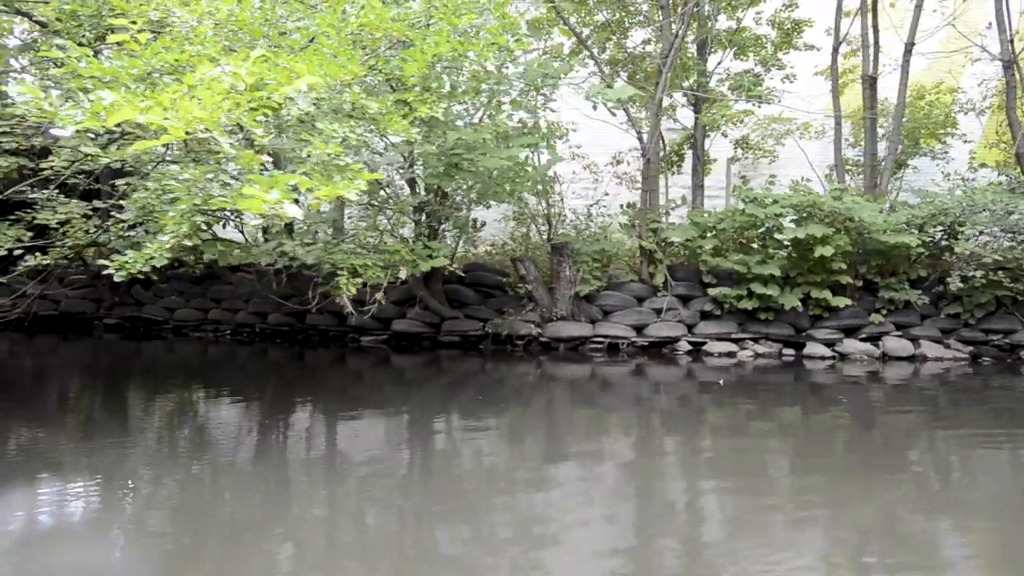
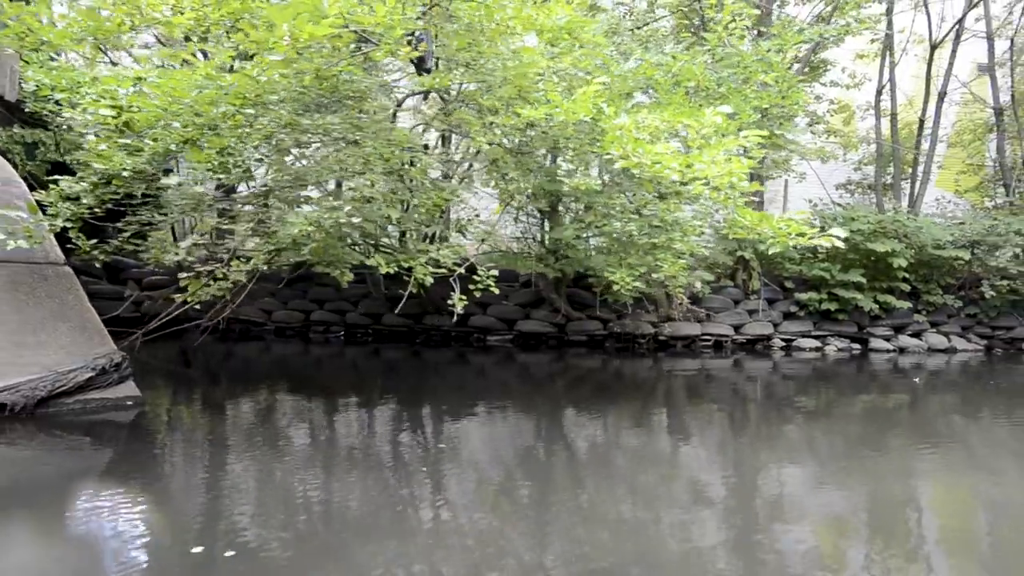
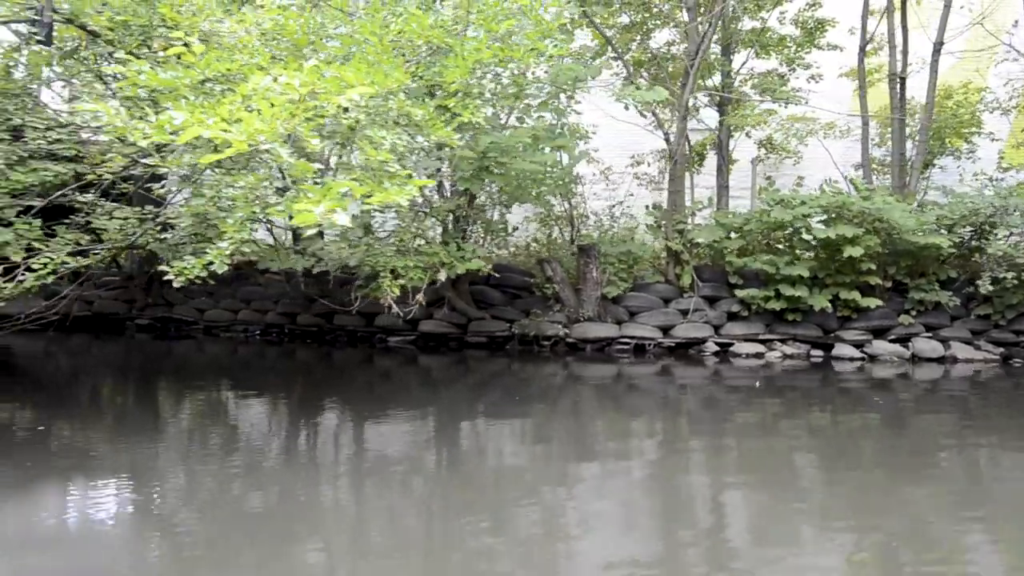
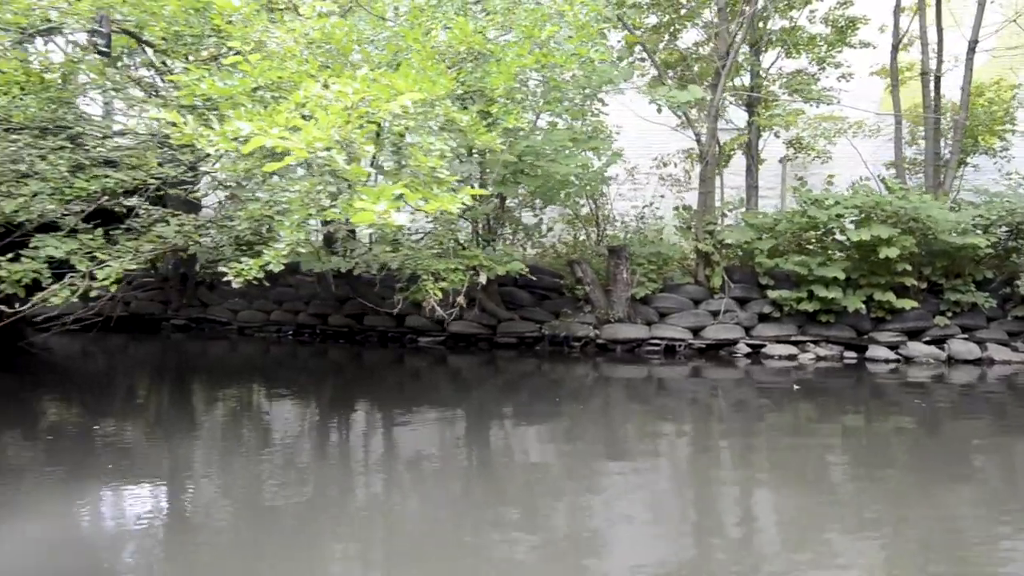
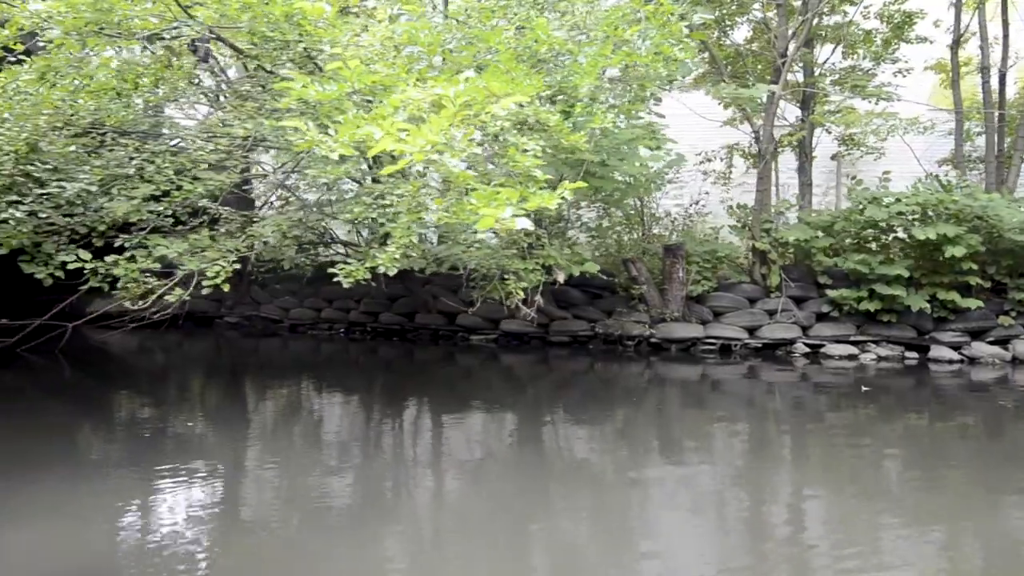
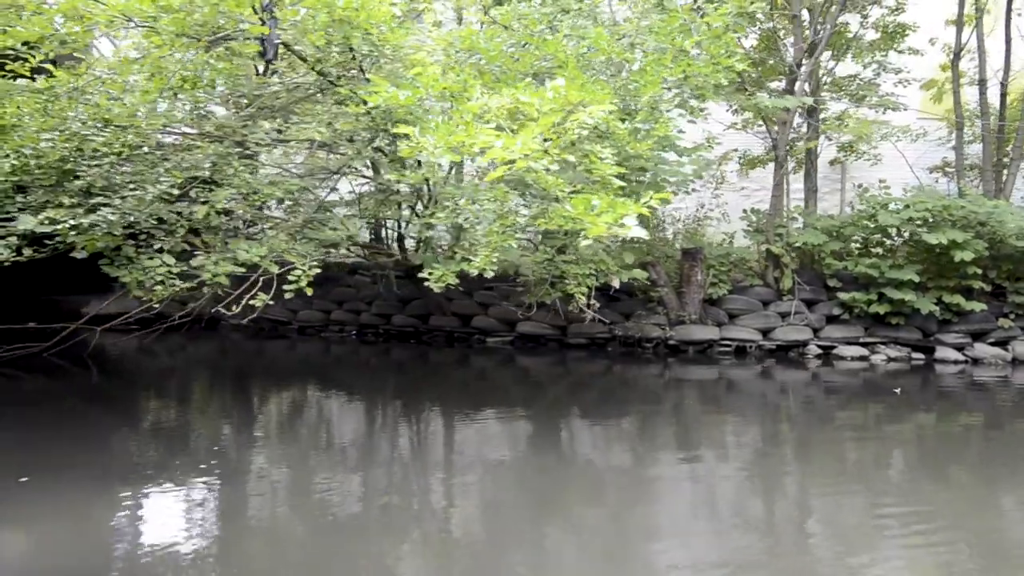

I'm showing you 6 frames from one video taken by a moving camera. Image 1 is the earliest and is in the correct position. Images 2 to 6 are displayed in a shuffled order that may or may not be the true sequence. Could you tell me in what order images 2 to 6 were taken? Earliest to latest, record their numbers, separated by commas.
3, 4, 5, 6, 2
